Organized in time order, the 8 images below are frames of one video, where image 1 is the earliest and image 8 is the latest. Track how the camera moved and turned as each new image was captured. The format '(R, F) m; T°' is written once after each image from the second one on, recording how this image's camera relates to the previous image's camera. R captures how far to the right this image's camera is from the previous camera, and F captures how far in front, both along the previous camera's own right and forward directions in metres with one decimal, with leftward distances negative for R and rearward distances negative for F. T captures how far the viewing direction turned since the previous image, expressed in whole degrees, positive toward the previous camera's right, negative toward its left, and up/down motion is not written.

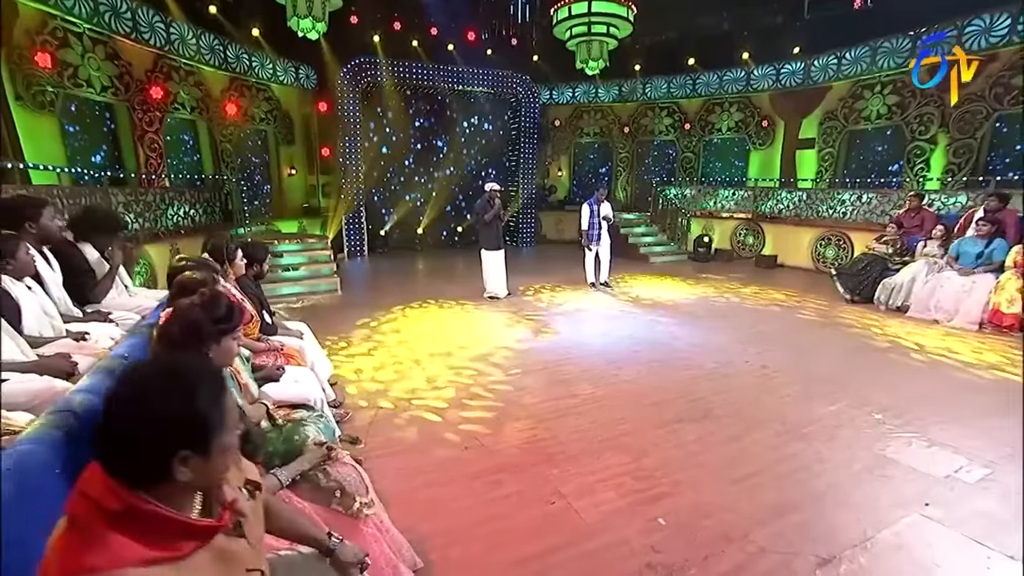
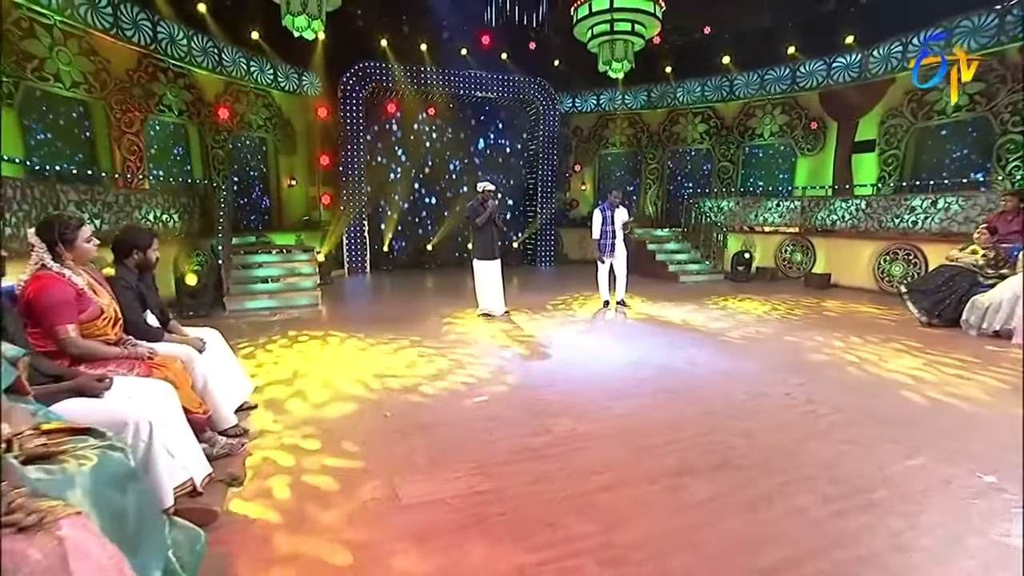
(+0.7, +1.3) m; -5°
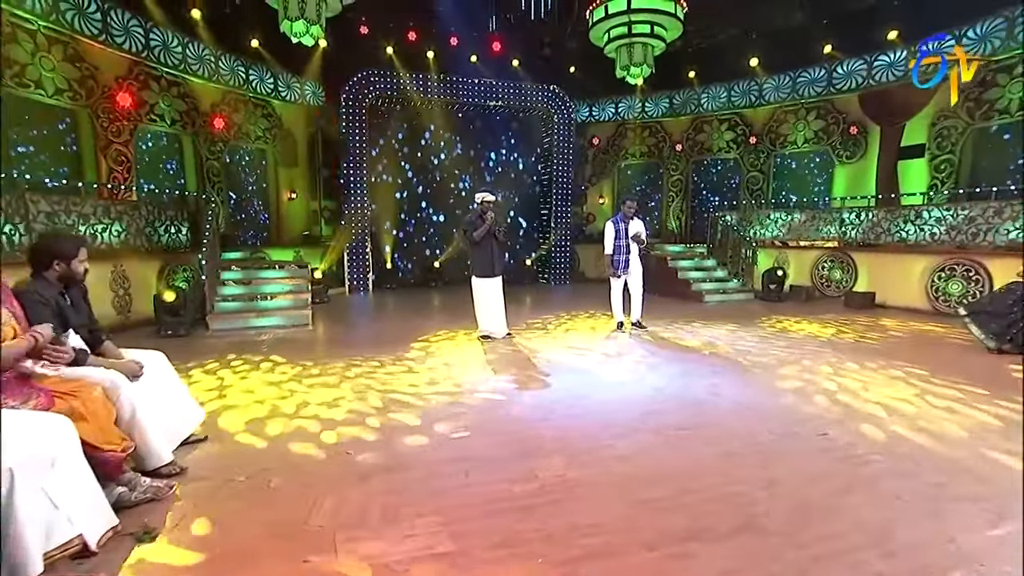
(+0.3, +0.8) m; -3°
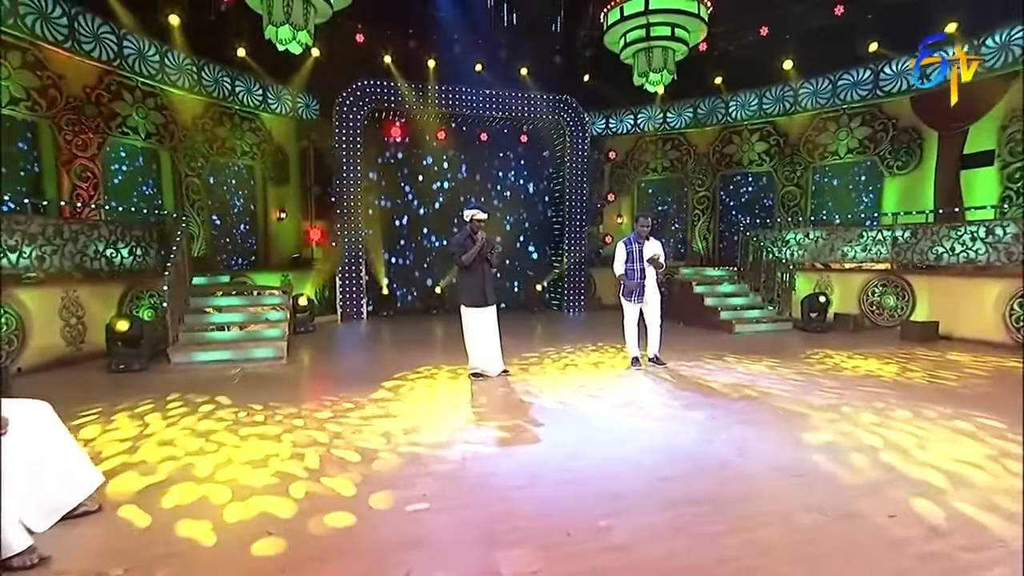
(+0.4, +1.0) m; -3°
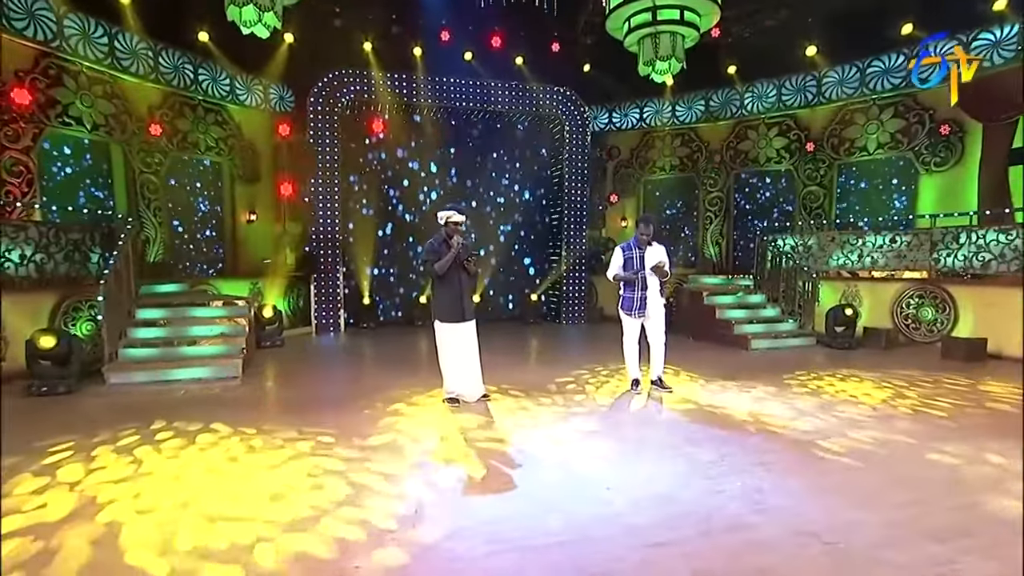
(+0.3, +0.9) m; -1°
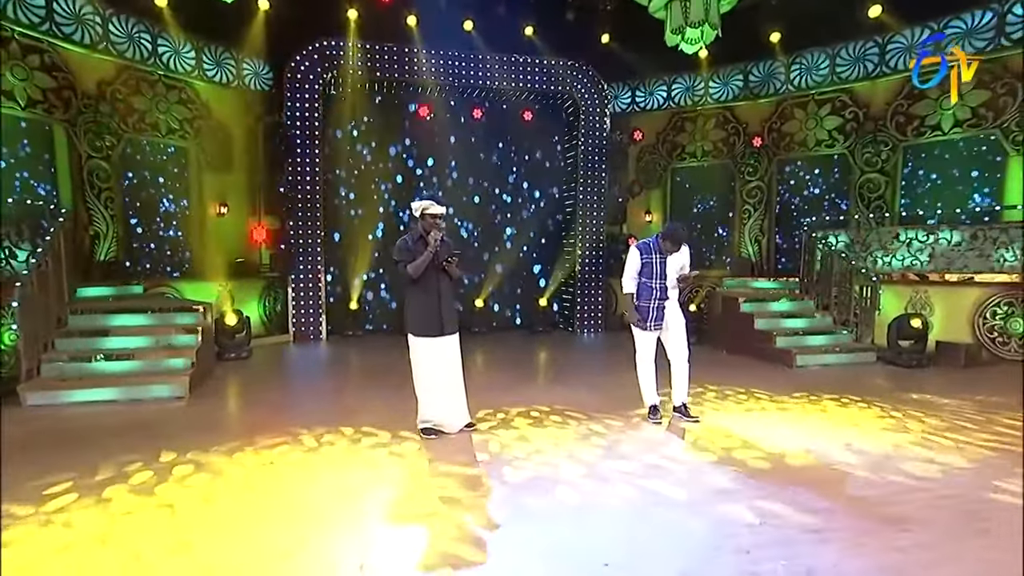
(+0.2, +1.2) m; -2°
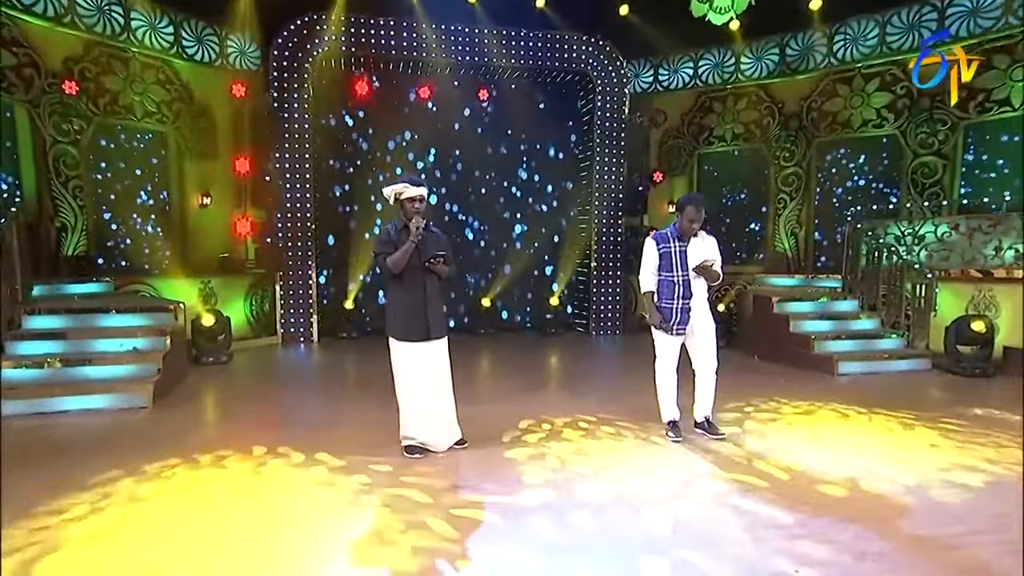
(+0.1, +0.8) m; -2°
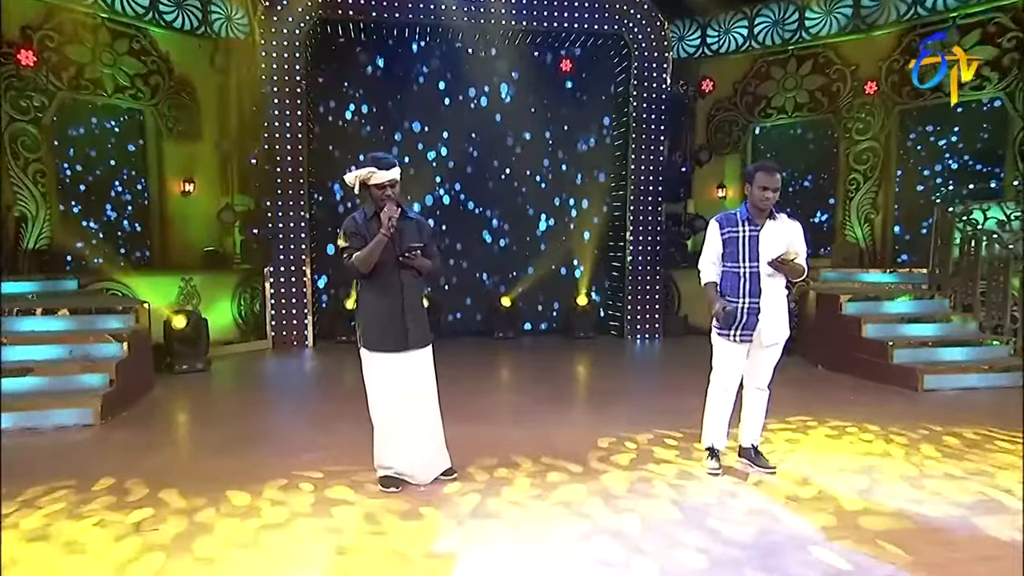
(+0.1, +1.0) m; -3°
